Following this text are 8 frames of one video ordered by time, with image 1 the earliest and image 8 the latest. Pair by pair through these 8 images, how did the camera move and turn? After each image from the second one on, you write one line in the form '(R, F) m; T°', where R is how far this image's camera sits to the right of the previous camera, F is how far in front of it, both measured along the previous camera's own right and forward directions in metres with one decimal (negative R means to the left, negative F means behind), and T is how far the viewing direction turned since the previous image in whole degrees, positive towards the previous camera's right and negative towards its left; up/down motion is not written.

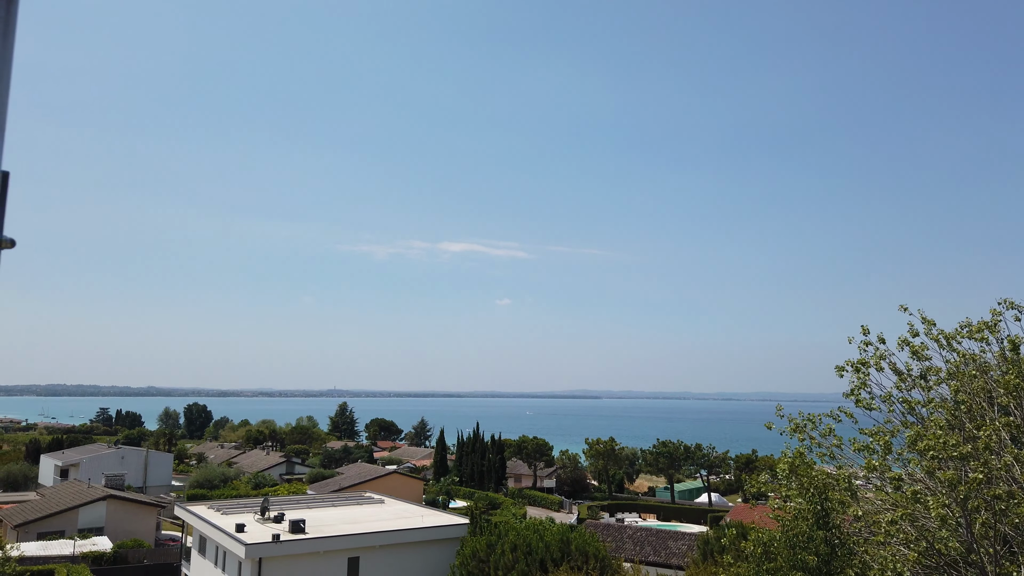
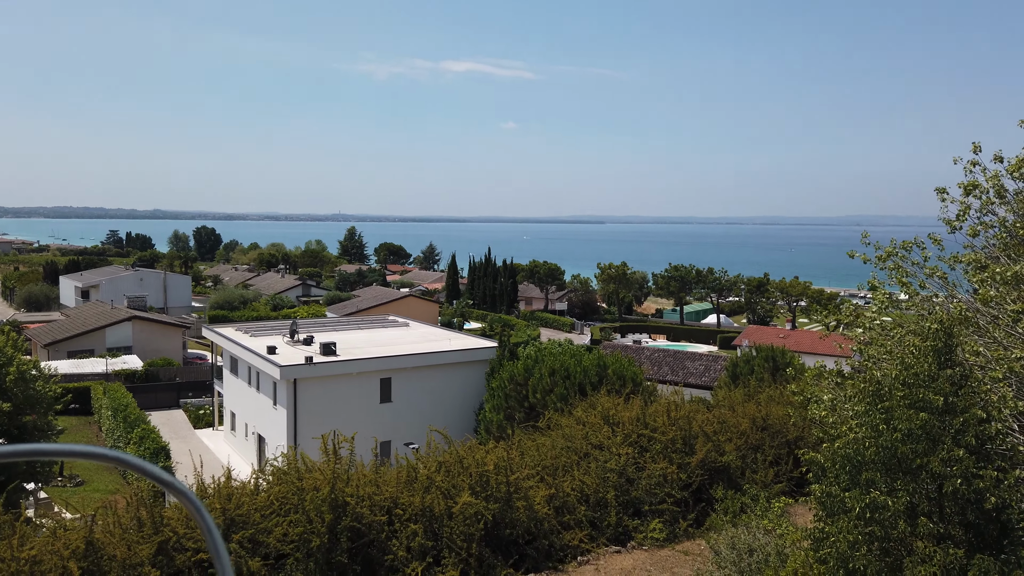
(-0.6, +0.8) m; 0°
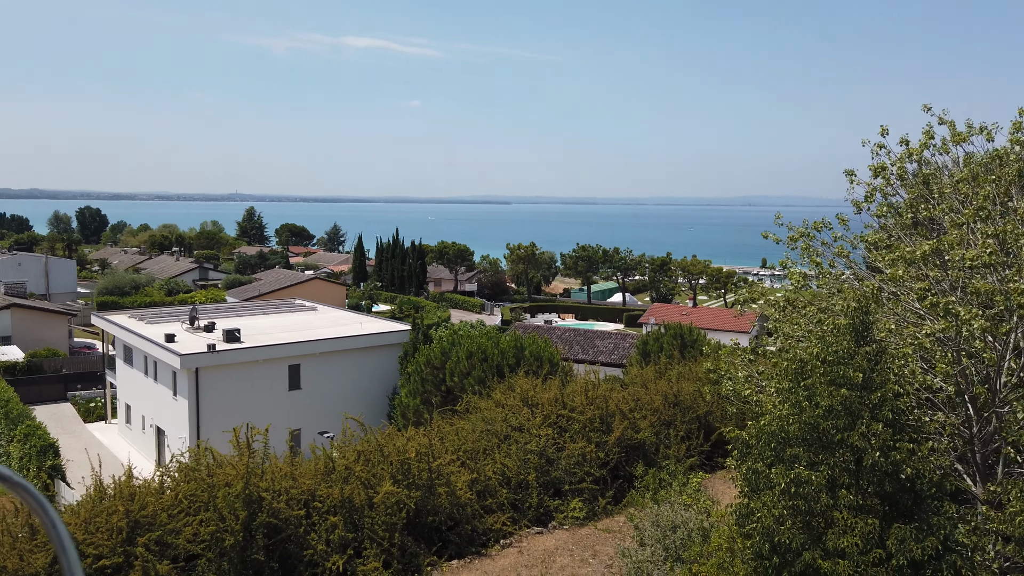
(-0.2, +0.2) m; +7°
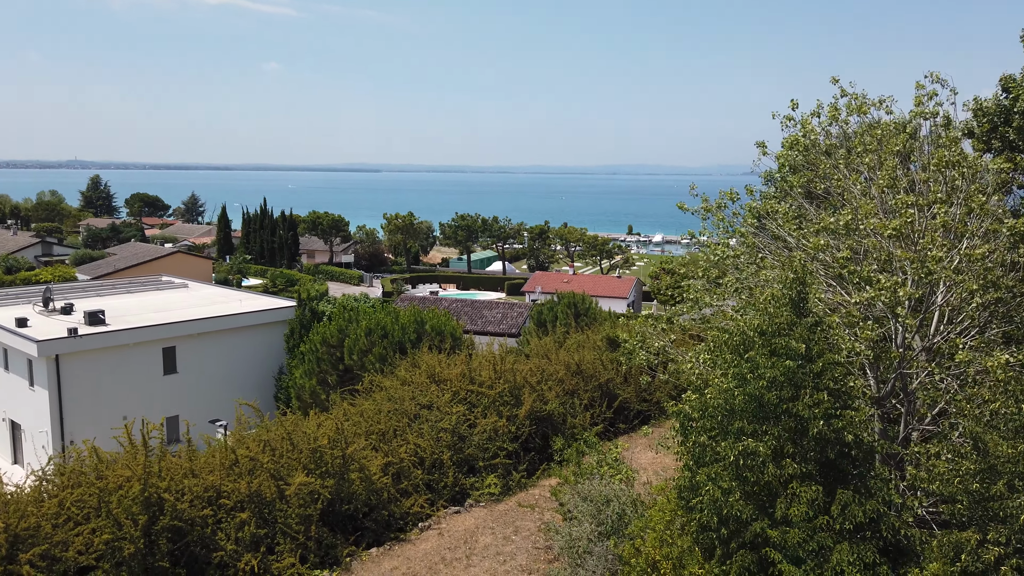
(-0.5, +0.4) m; +10°
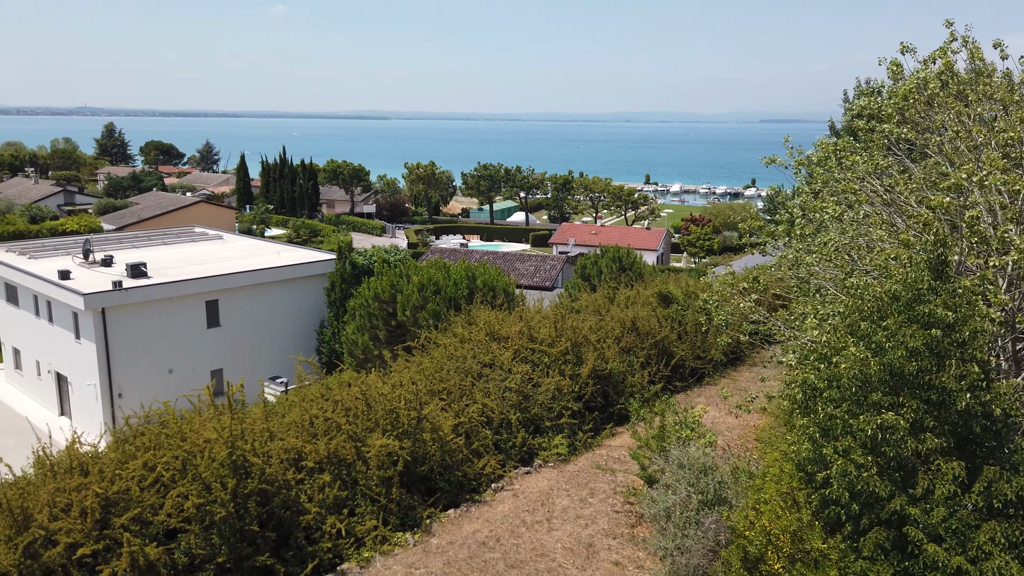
(-0.8, +0.3) m; -1°
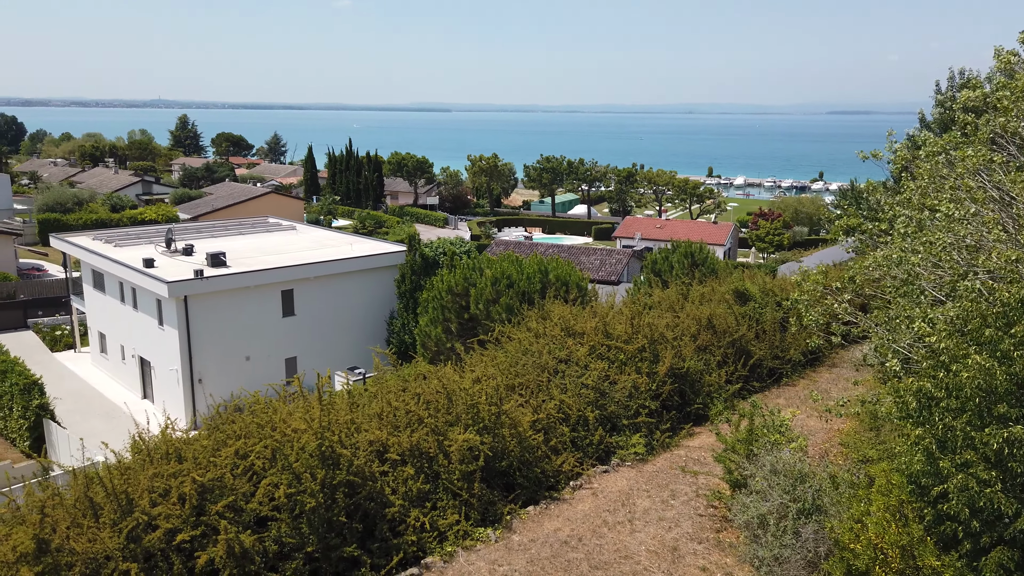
(-0.3, +0.1) m; -4°
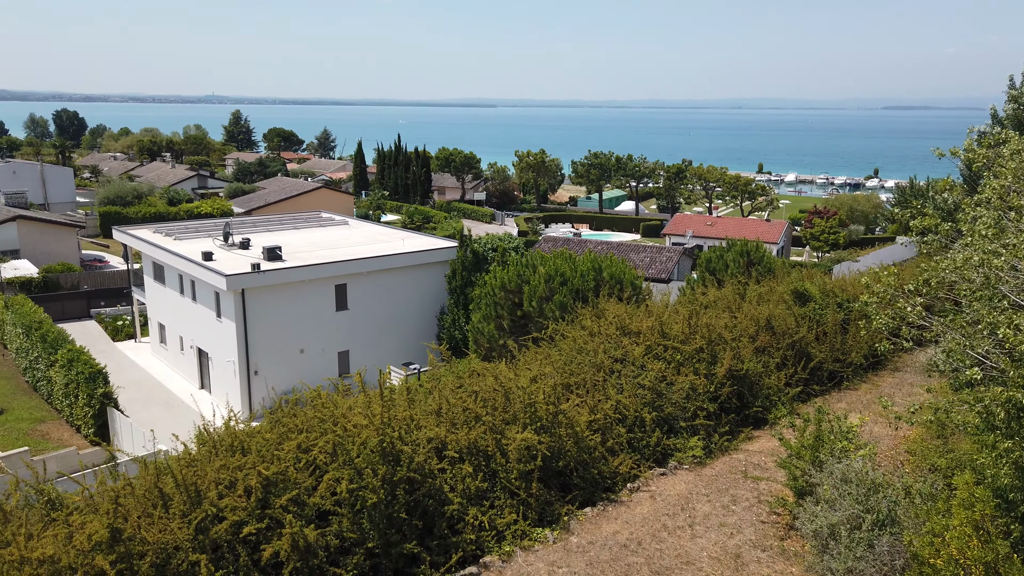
(-0.2, +0.1) m; -3°
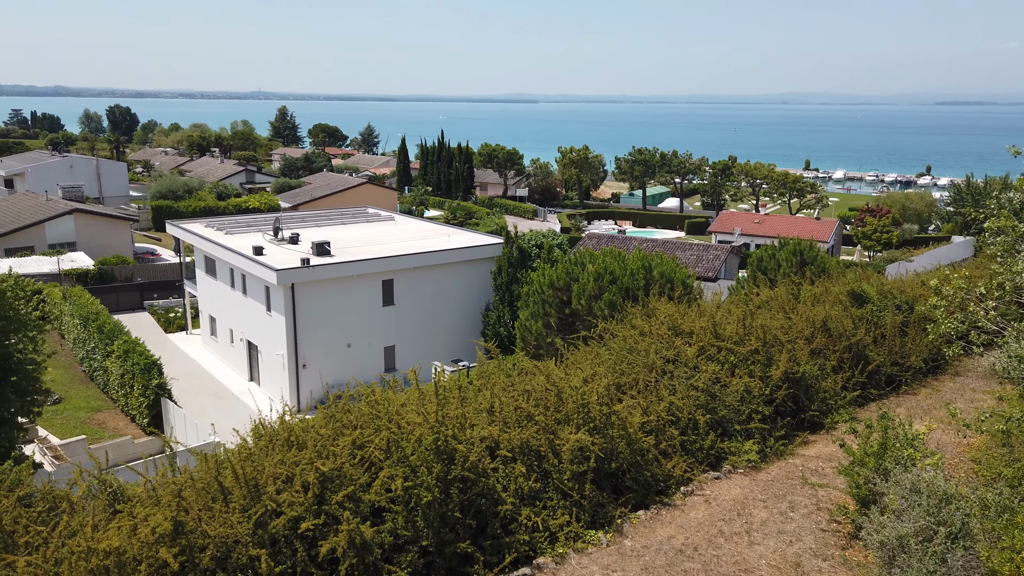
(-0.2, +0.1) m; -3°
